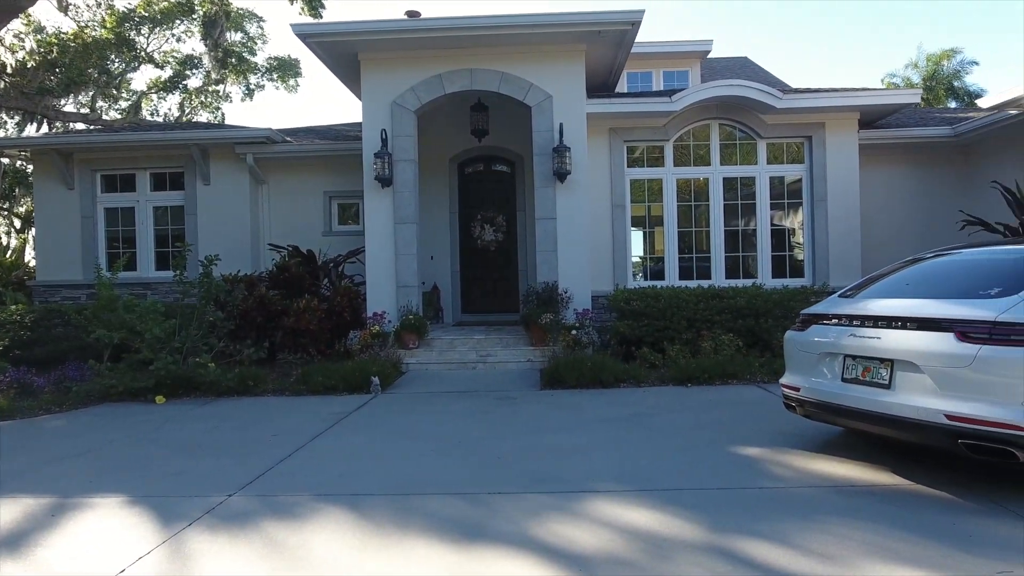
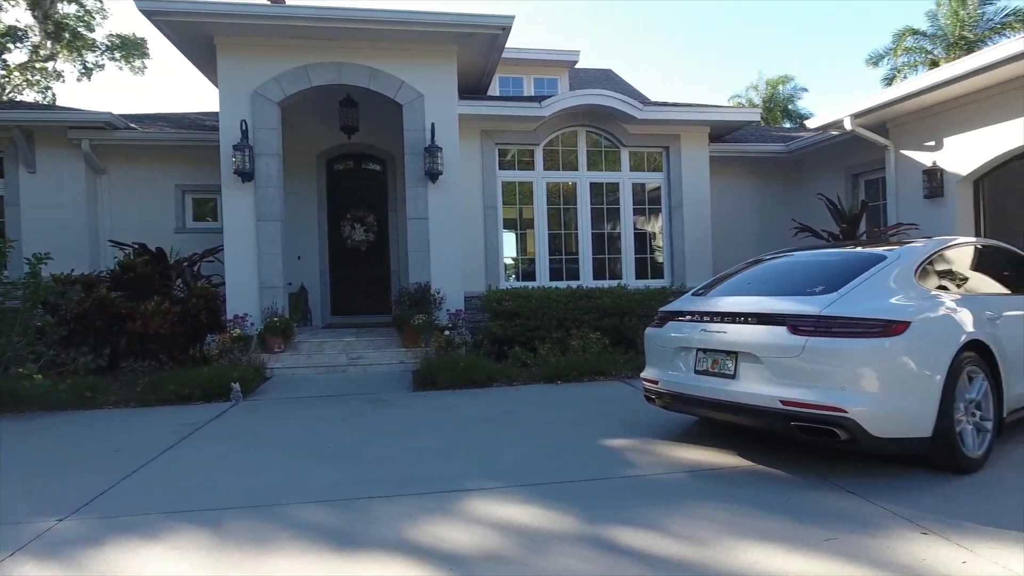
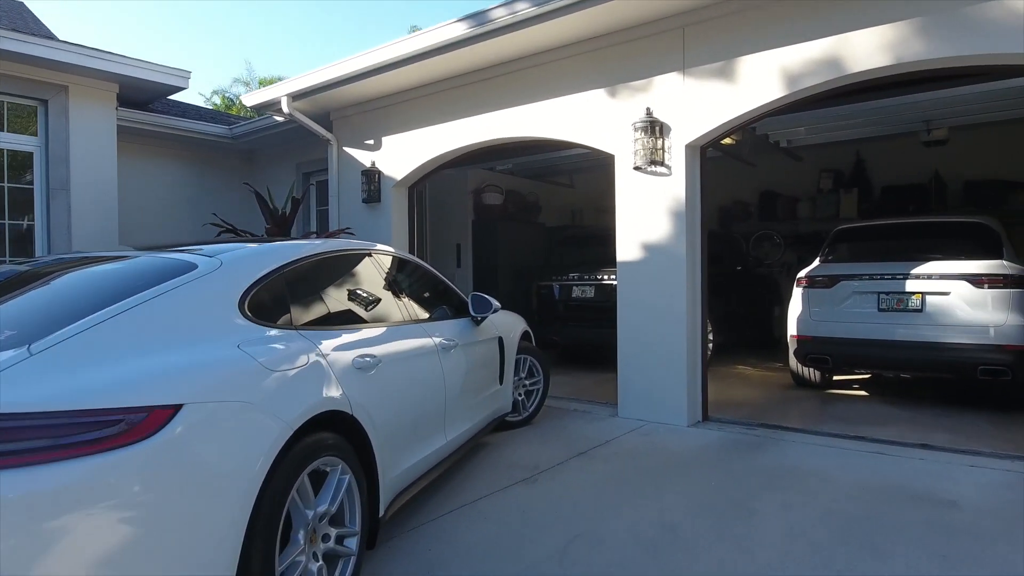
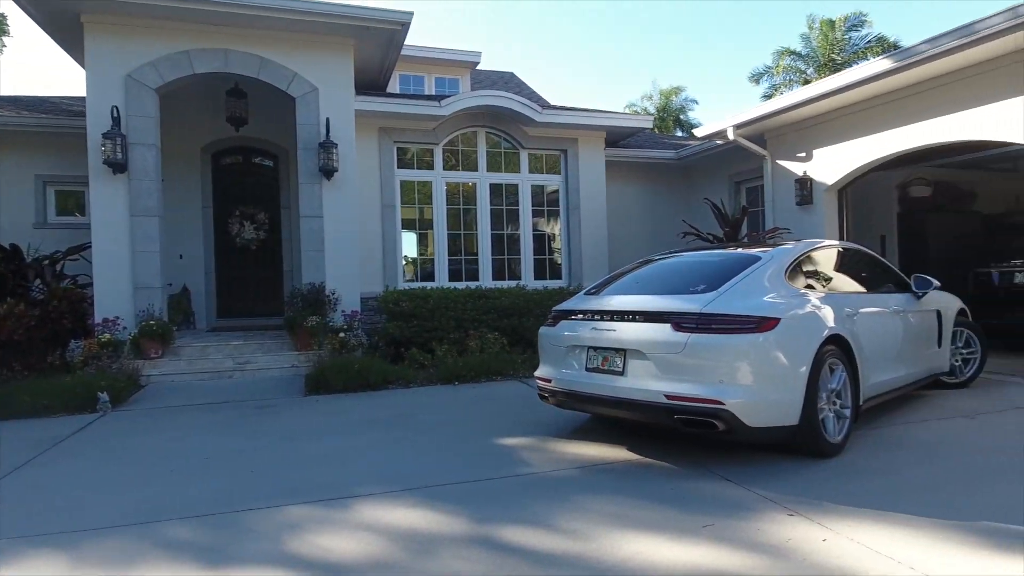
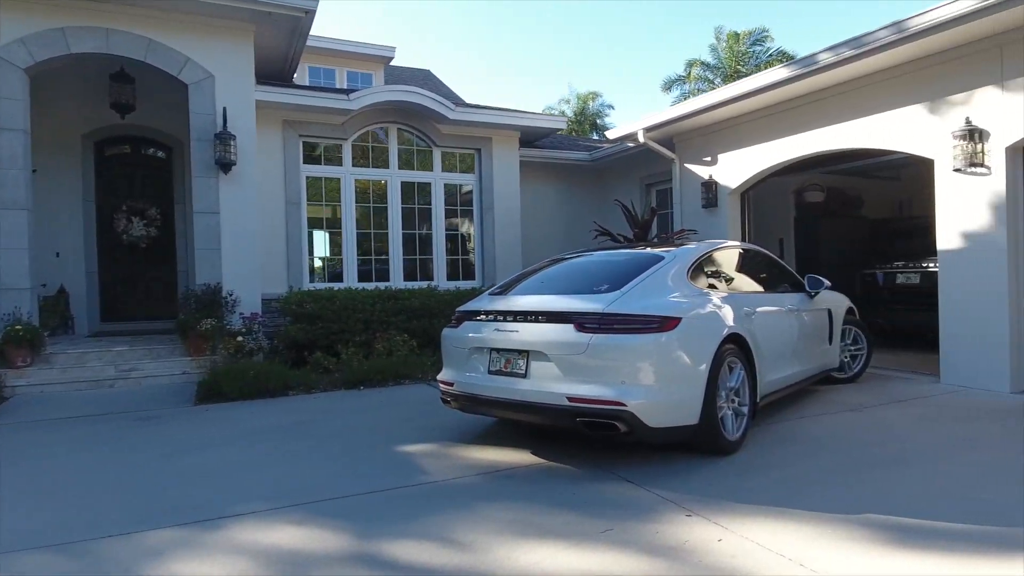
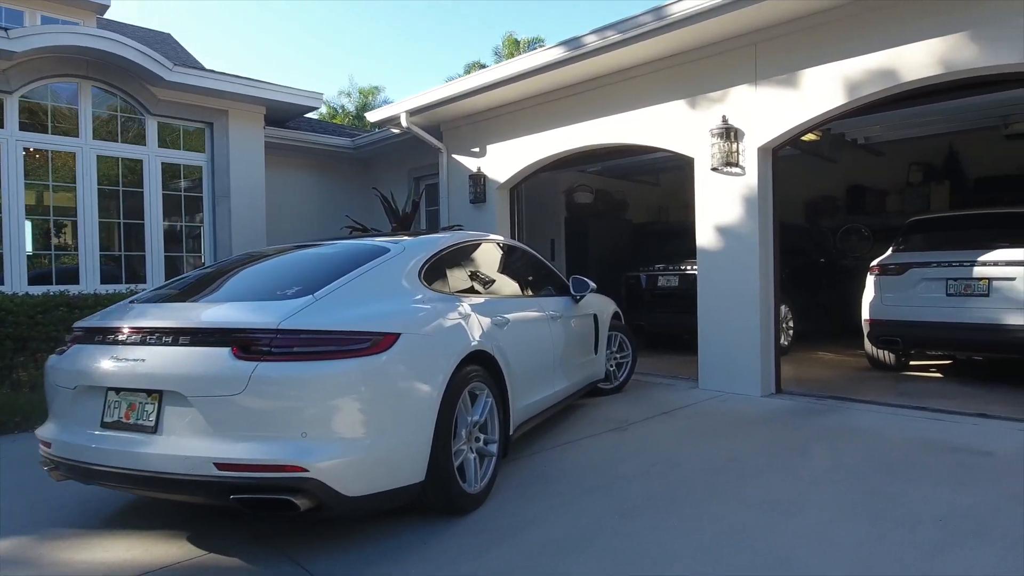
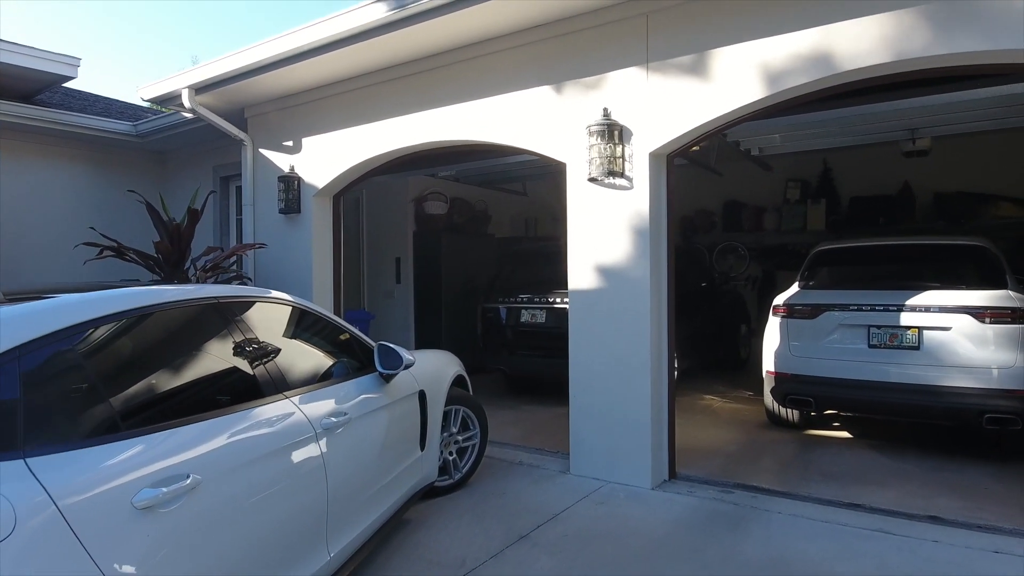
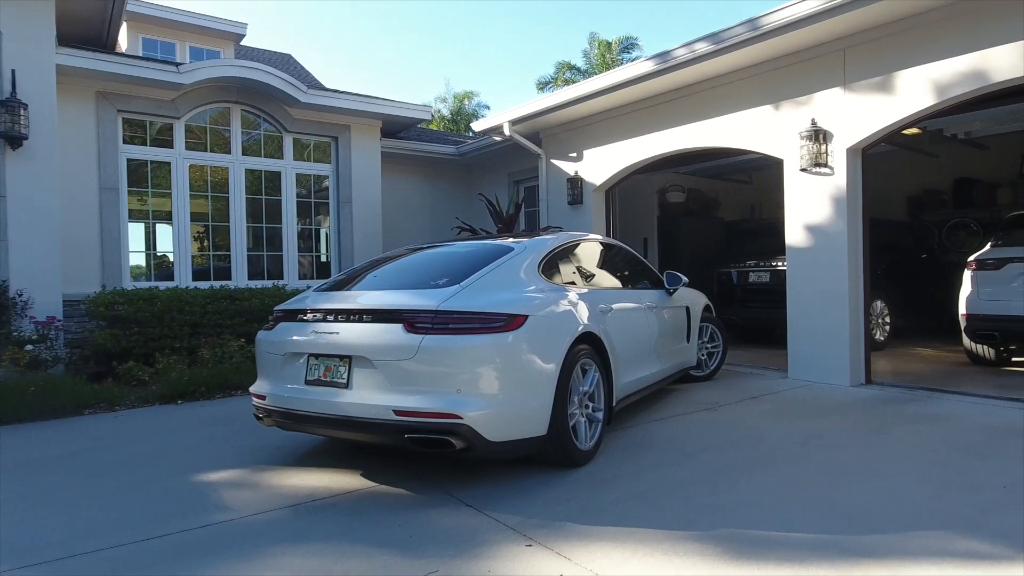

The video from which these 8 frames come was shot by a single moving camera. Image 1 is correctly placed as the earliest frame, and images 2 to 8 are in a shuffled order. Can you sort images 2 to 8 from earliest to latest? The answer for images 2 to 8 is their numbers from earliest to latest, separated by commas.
2, 4, 5, 8, 6, 3, 7
